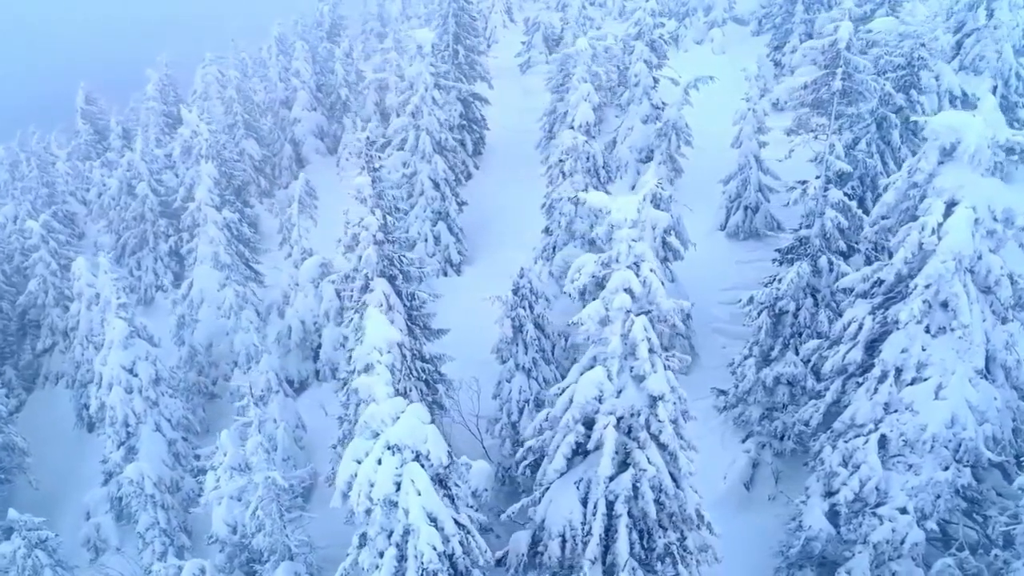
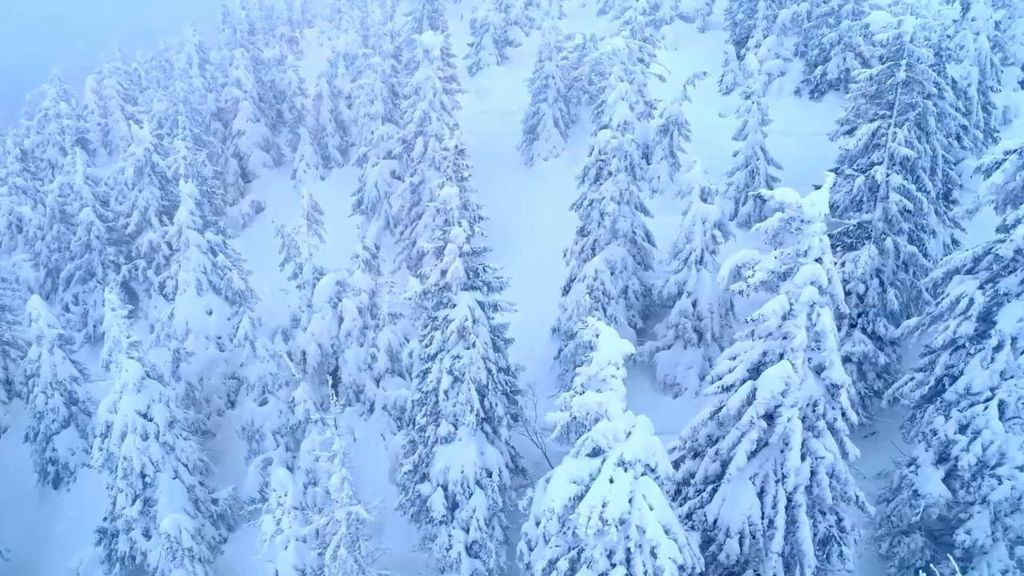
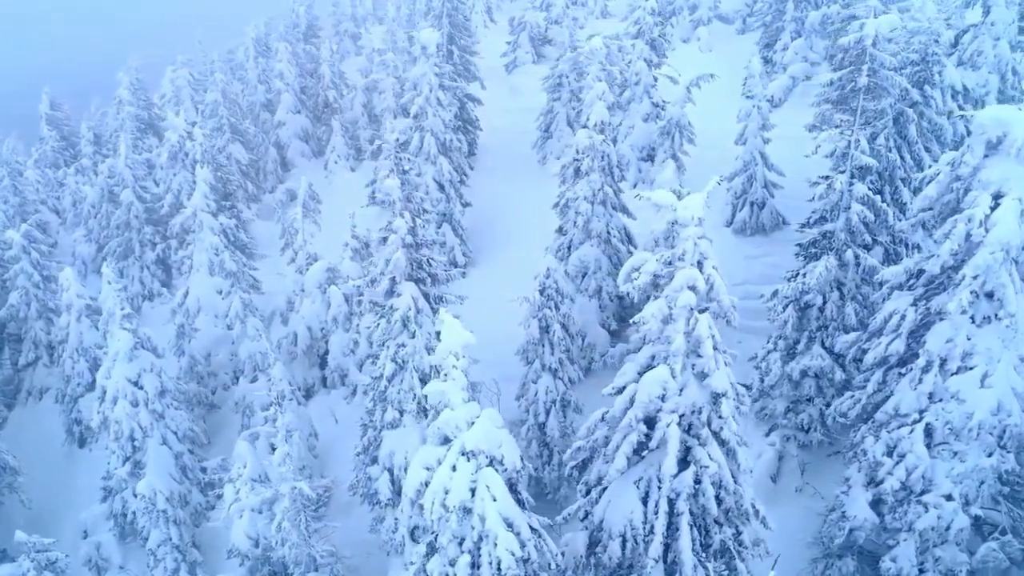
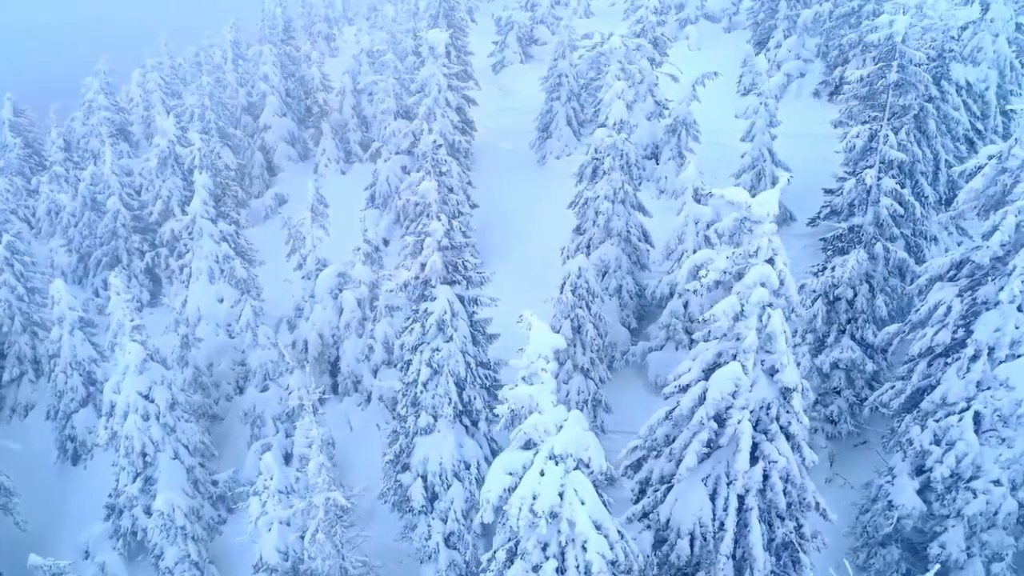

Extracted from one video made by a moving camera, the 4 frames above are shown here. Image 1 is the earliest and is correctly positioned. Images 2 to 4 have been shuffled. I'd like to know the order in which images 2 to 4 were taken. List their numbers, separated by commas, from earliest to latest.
3, 4, 2
